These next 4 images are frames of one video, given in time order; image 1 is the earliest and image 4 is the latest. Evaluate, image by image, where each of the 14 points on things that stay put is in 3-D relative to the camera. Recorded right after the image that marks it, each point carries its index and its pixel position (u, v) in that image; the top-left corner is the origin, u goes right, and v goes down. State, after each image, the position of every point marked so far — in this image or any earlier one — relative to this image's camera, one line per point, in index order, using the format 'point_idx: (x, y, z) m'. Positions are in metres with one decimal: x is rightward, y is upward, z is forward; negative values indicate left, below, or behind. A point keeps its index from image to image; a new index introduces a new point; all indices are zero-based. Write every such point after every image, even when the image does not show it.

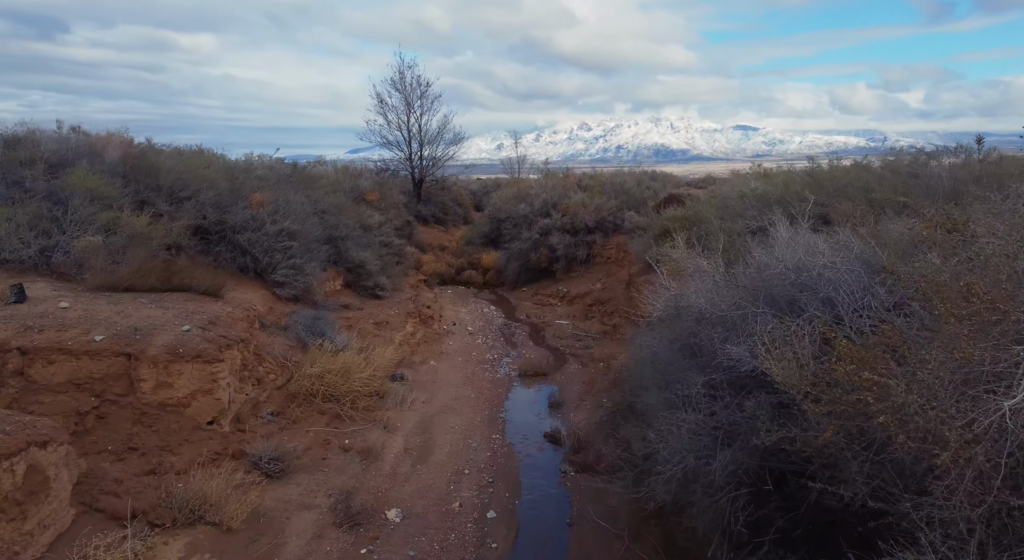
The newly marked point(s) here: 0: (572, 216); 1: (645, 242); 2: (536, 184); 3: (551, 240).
0: (+1.1, +1.2, +11.7) m
1: (+1.8, +0.5, +8.6) m
2: (+0.5, +2.1, +14.0) m
3: (+0.7, +0.7, +11.7) m
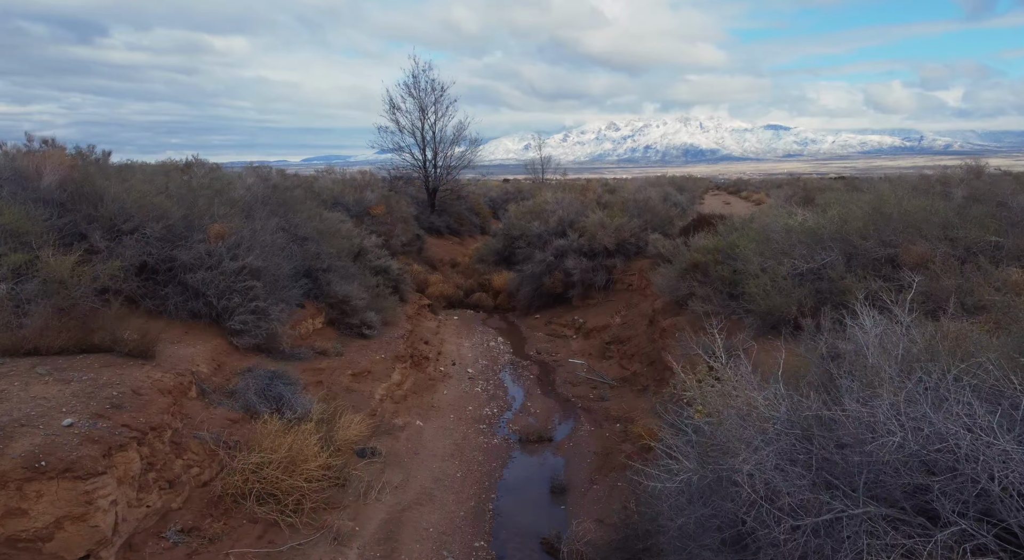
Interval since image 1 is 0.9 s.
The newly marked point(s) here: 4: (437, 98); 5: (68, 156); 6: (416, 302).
0: (+1.3, +0.7, +10.6) m
1: (+1.9, 0.0, +7.4) m
2: (+0.8, +1.7, +12.8) m
3: (+0.9, +0.3, +10.5) m
4: (-2.3, +5.5, +19.3) m
5: (-4.6, +1.3, +6.5) m
6: (-1.7, -0.4, +10.8) m
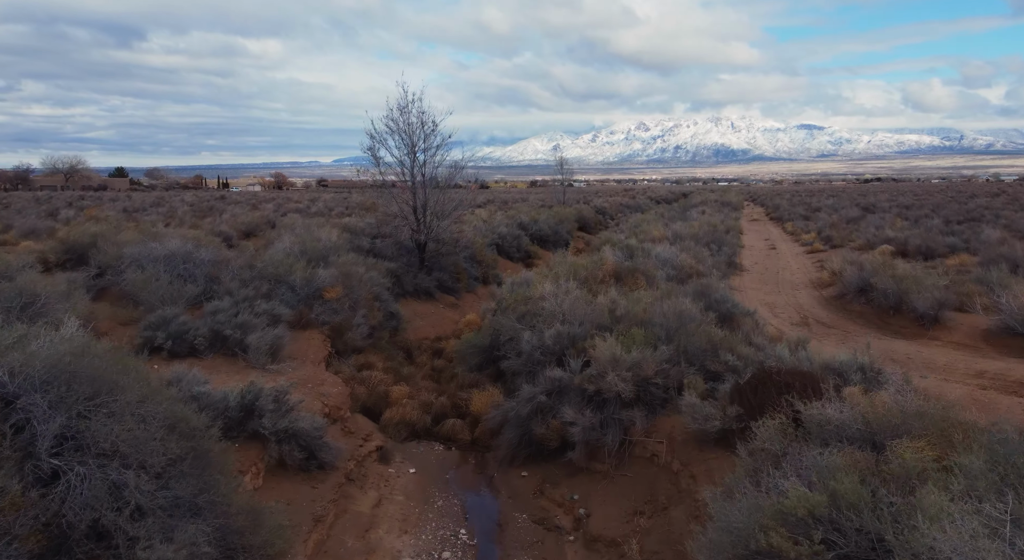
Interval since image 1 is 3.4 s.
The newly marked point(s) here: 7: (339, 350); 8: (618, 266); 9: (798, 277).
0: (+1.0, -1.1, +7.3) m
1: (+1.4, -1.8, +4.2) m
2: (+0.6, -0.2, +9.6) m
3: (+0.6, -1.5, +7.3) m
4: (-2.2, +3.7, +16.2) m
5: (-5.1, -0.5, +3.5) m
6: (-2.0, -2.2, +7.7) m
7: (-3.0, -1.2, +10.7) m
8: (+2.0, +0.2, +11.4) m
9: (+6.9, +0.1, +15.1) m
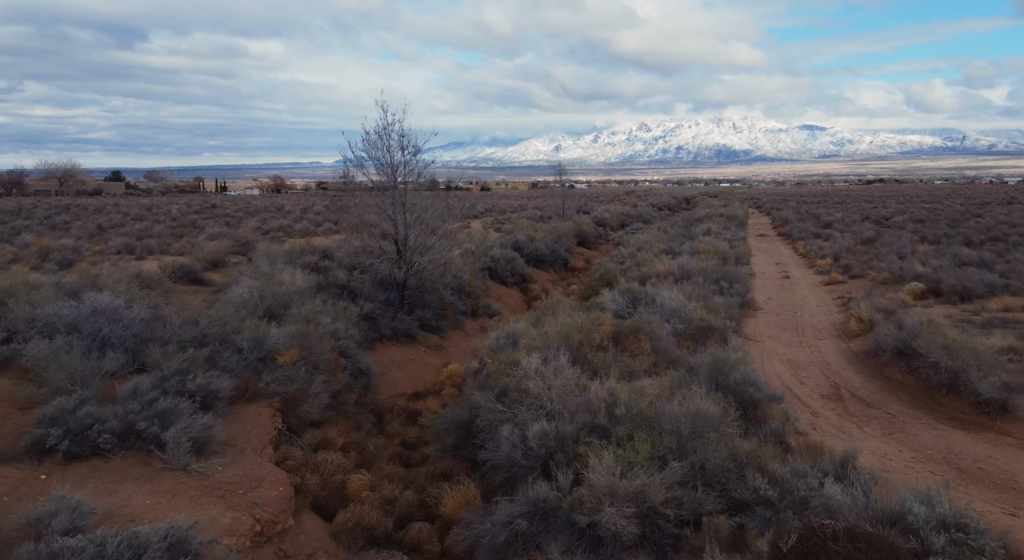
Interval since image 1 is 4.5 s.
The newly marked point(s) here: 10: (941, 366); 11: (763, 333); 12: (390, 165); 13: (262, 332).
0: (+0.7, -2.0, +5.7) m
1: (+1.1, -2.7, +2.6) m
2: (+0.4, -1.1, +8.0) m
3: (+0.3, -2.5, +5.7) m
4: (-2.4, +2.8, +14.6) m
5: (-5.4, -1.4, +2.0) m
6: (-2.2, -3.1, +6.1) m
7: (-3.2, -2.1, +9.1) m
8: (+1.7, -0.7, +9.8) m
9: (+6.6, -0.9, +13.5) m
10: (+5.8, -1.1, +8.4) m
11: (+5.1, -1.1, +12.8) m
12: (-2.8, +2.7, +14.5) m
13: (-4.0, -0.8, +9.9) m
